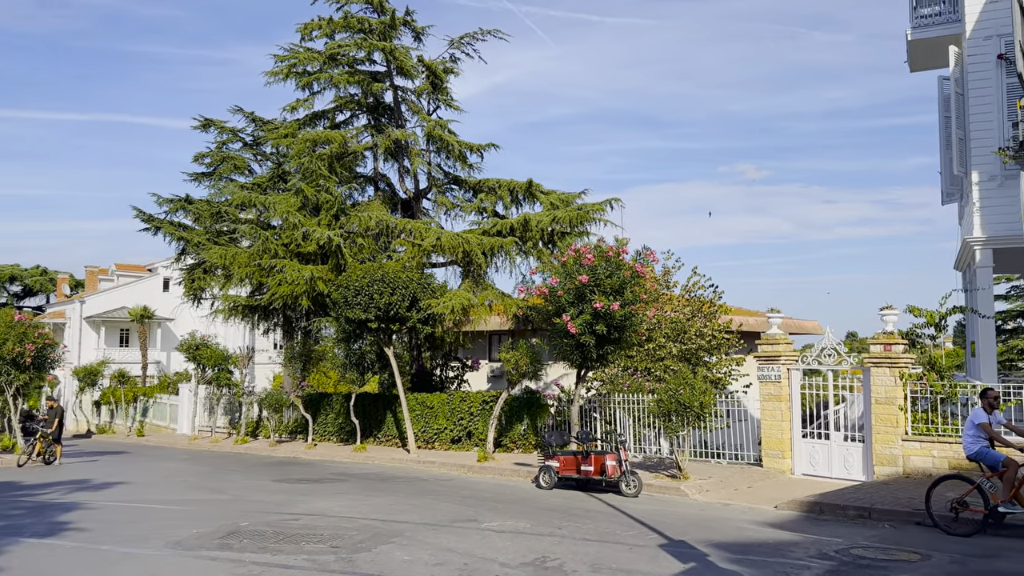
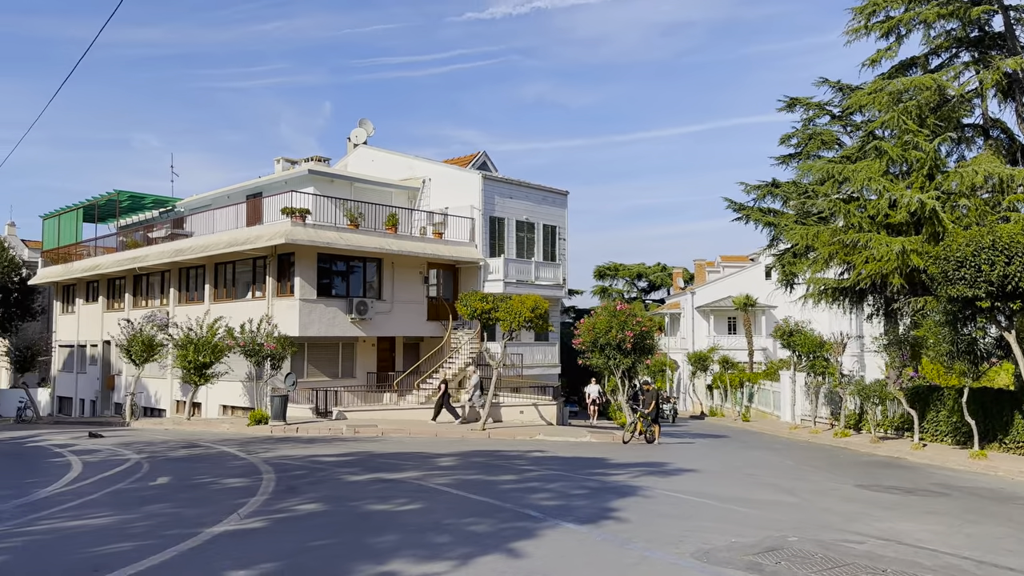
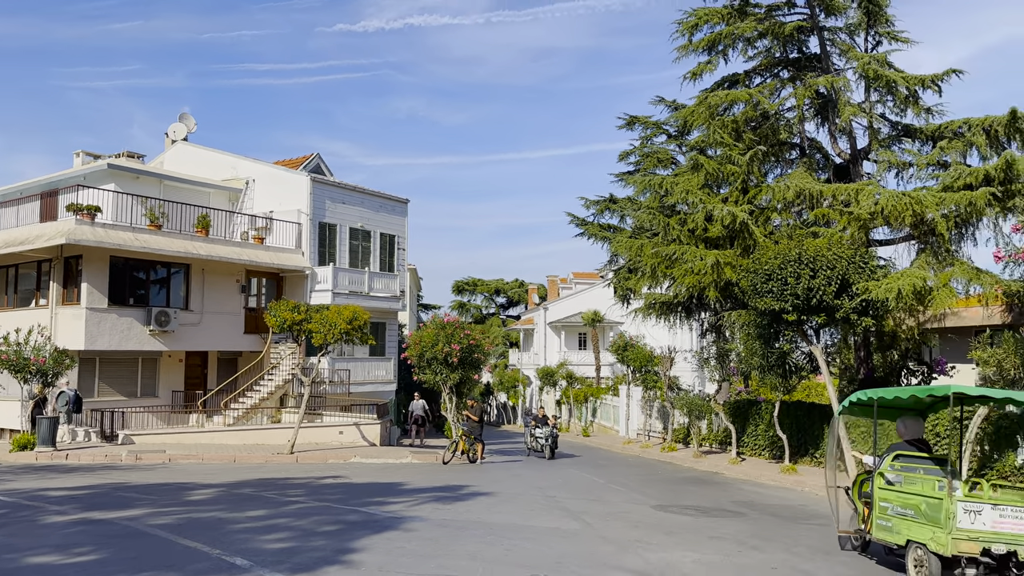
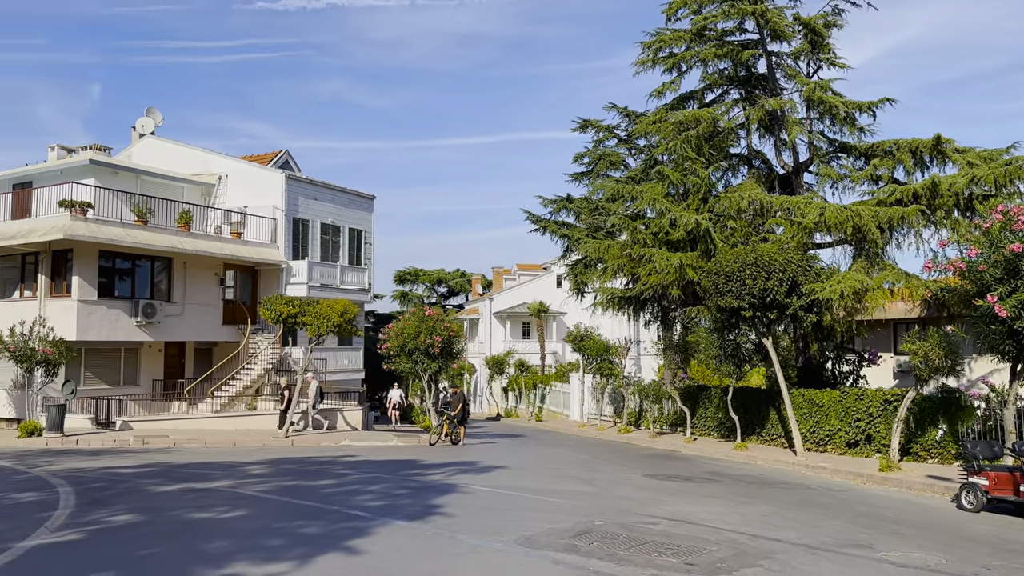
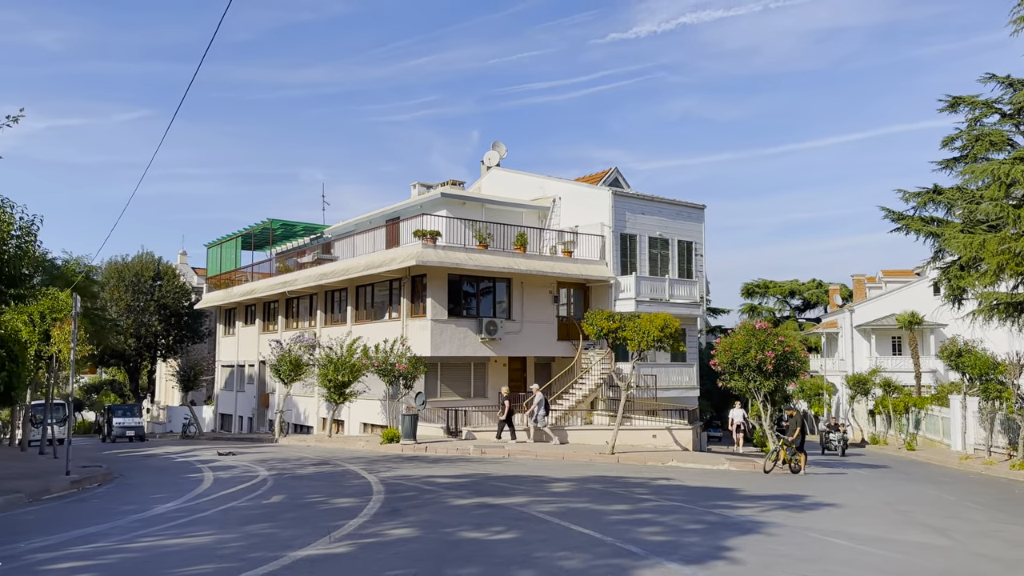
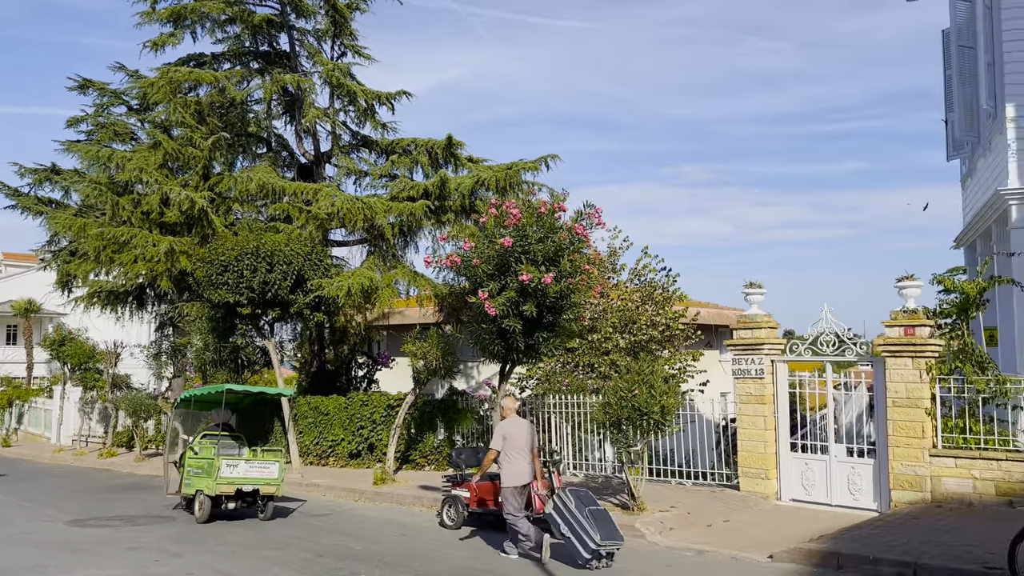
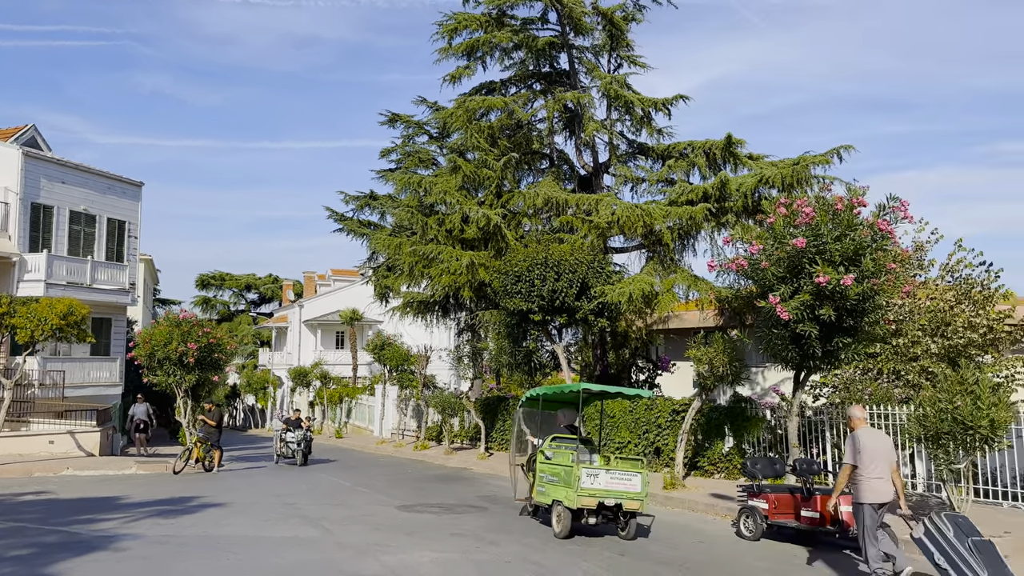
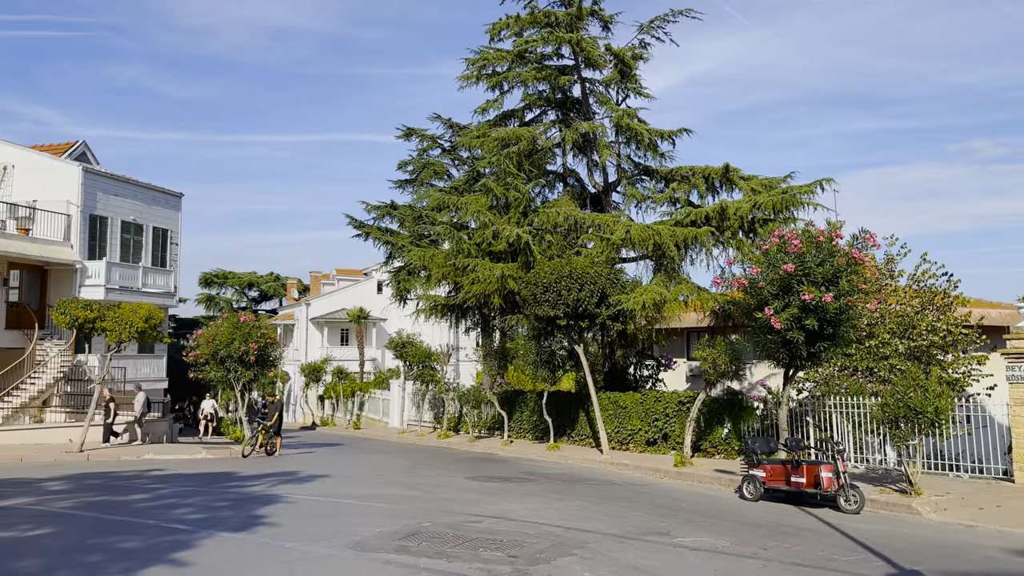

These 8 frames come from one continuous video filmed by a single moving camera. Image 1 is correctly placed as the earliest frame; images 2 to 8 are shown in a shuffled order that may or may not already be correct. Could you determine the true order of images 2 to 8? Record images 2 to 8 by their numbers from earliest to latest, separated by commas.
8, 4, 2, 5, 3, 7, 6
